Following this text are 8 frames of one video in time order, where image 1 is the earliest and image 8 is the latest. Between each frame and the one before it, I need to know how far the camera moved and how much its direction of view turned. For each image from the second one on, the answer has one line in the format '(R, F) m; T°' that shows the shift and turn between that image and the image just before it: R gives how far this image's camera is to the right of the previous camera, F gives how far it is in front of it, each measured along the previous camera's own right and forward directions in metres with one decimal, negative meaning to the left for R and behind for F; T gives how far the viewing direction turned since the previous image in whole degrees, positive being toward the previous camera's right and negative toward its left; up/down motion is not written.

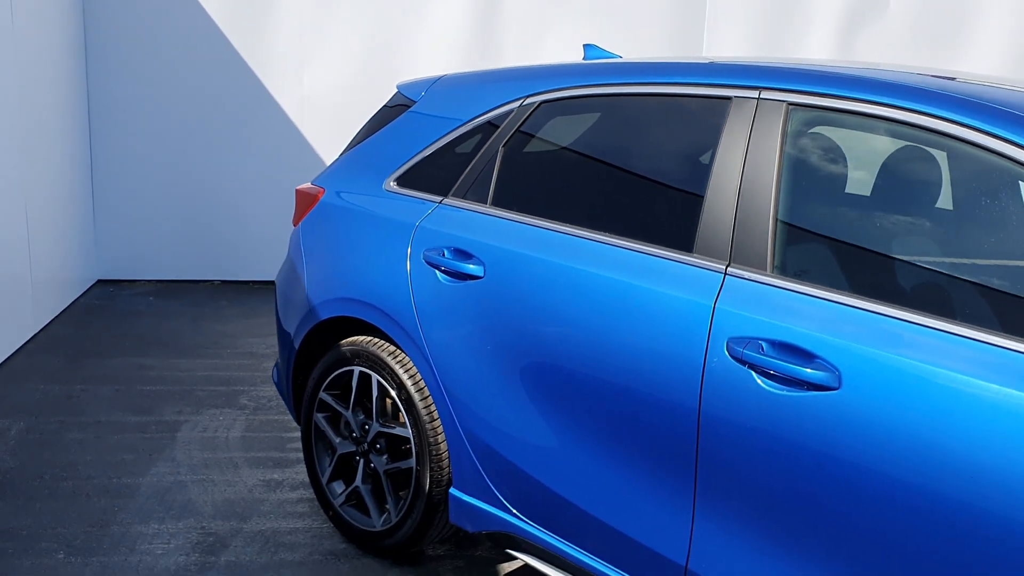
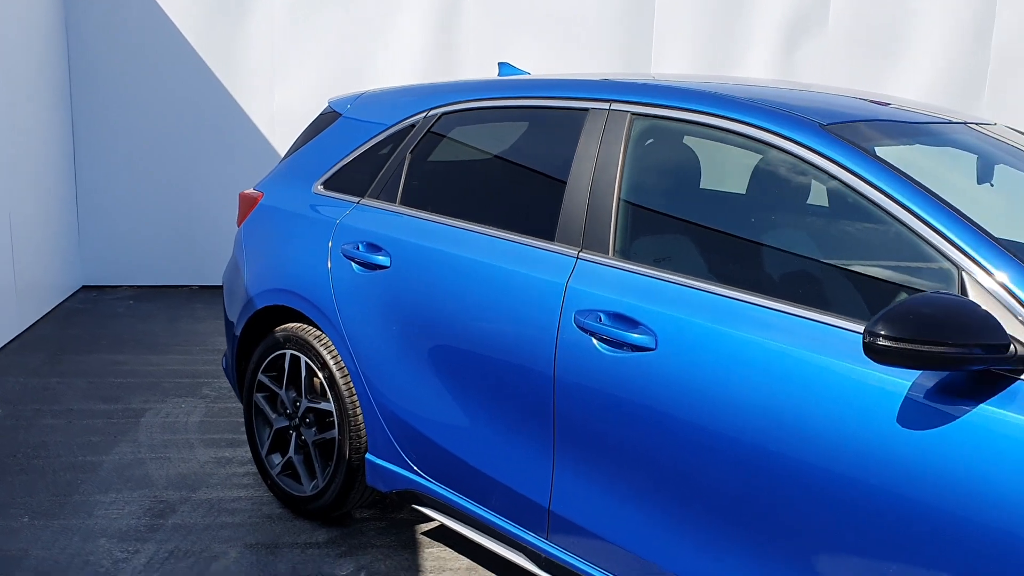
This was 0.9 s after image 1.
(+0.3, -0.3) m; 0°
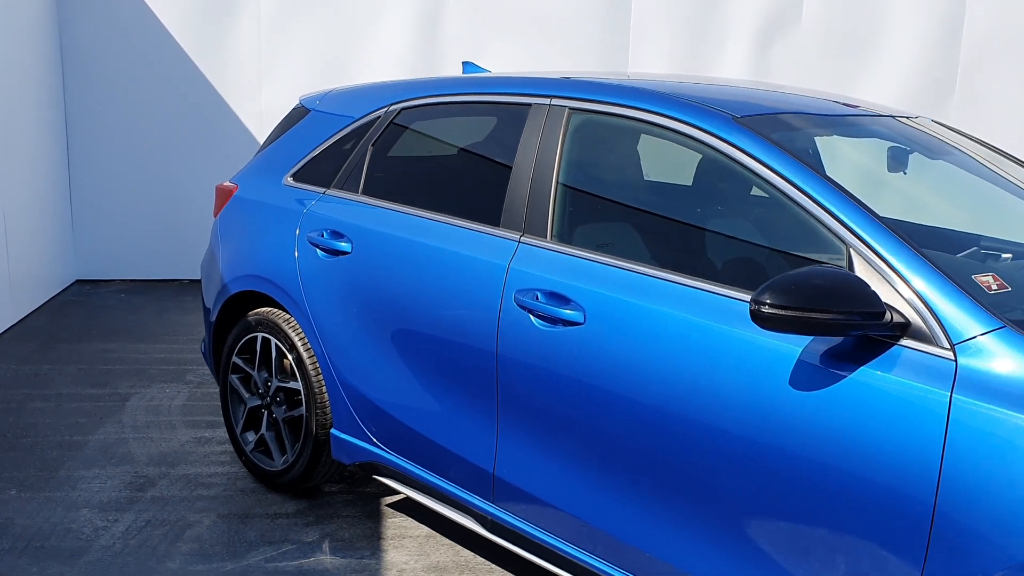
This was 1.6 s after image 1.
(+0.1, -0.2) m; 0°
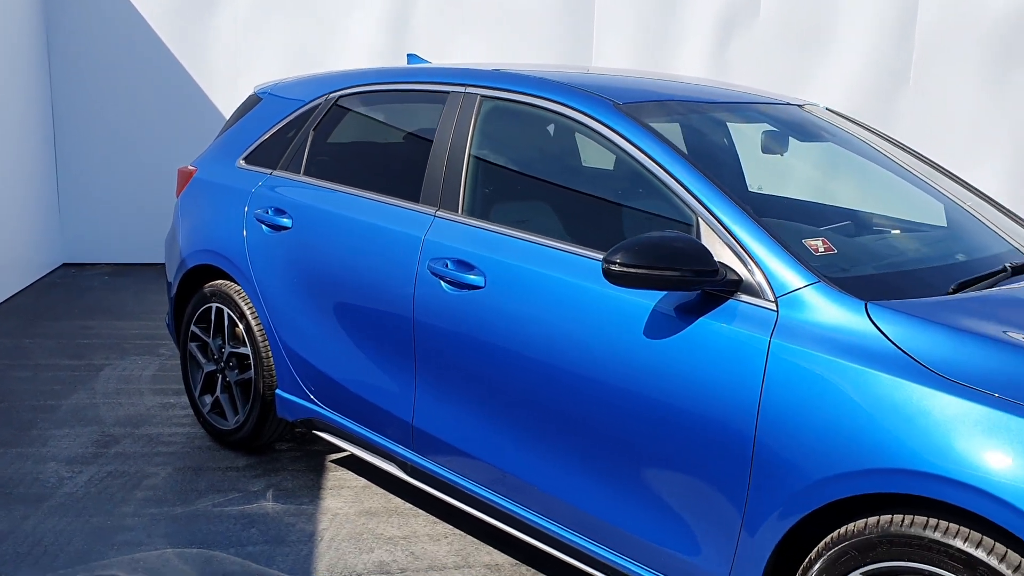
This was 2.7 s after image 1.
(+0.2, -0.3) m; 0°
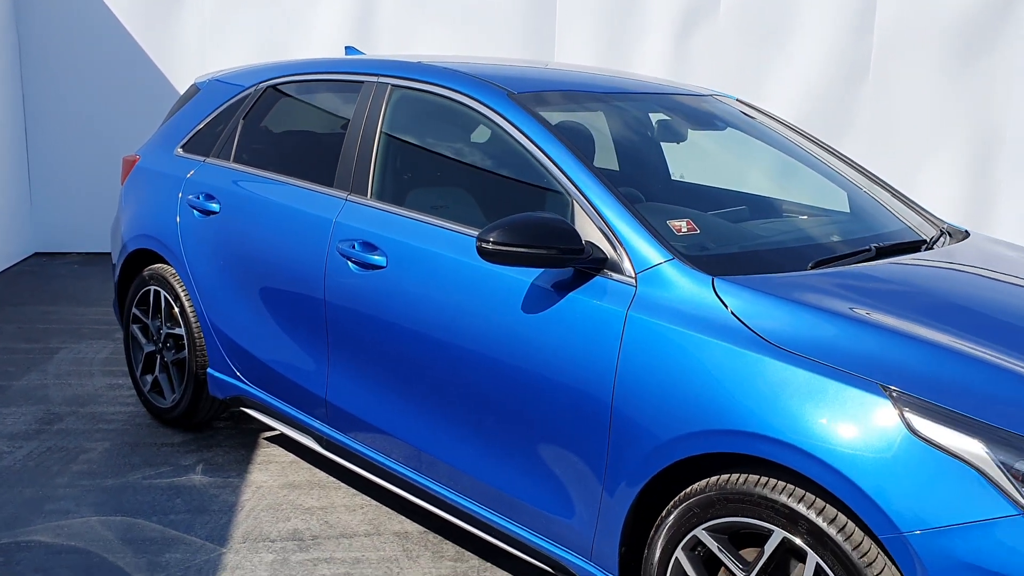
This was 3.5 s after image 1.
(+0.3, -0.1) m; 0°
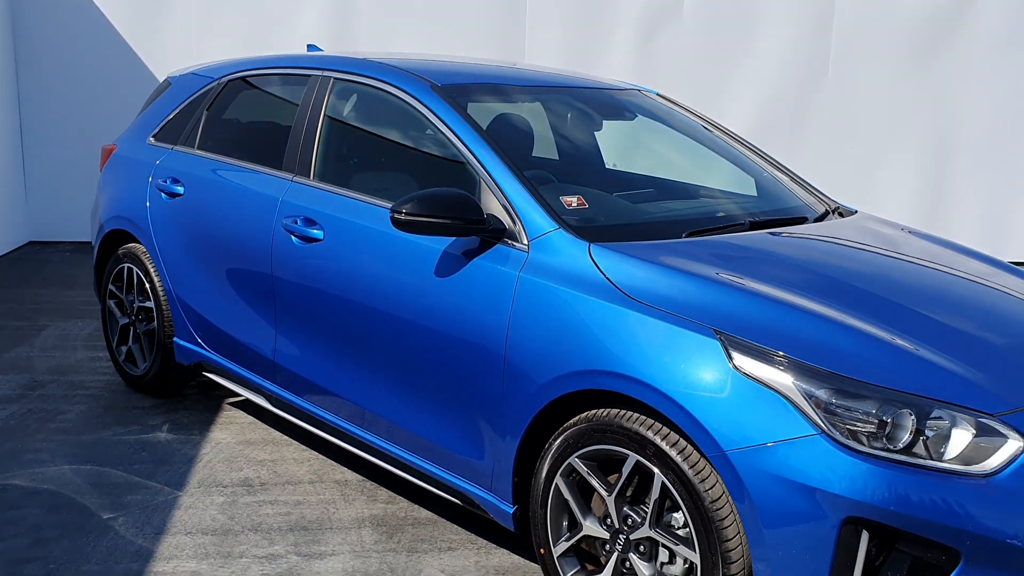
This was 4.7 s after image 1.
(+0.2, -0.3) m; 0°
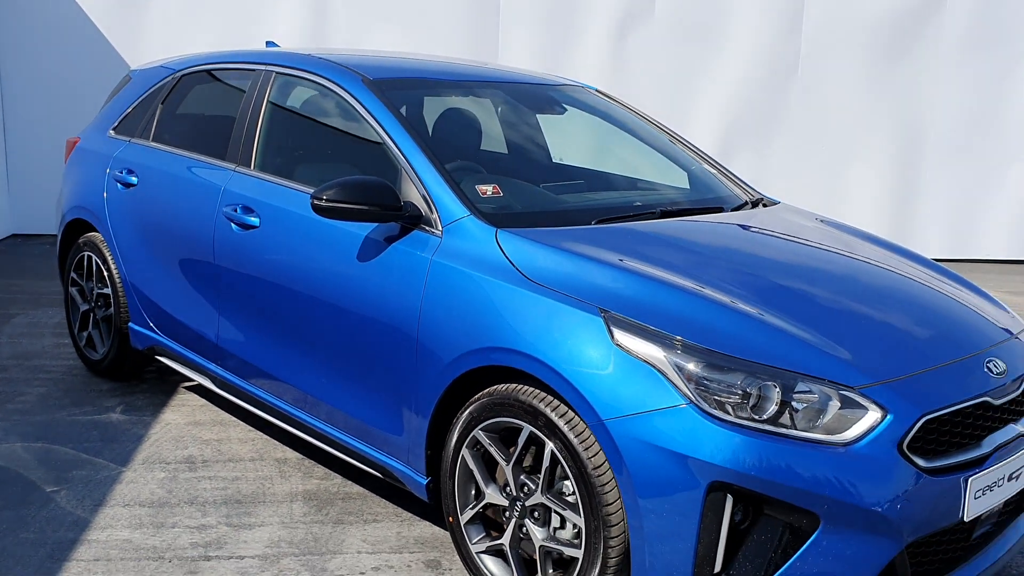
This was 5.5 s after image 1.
(+0.2, -0.1) m; 0°
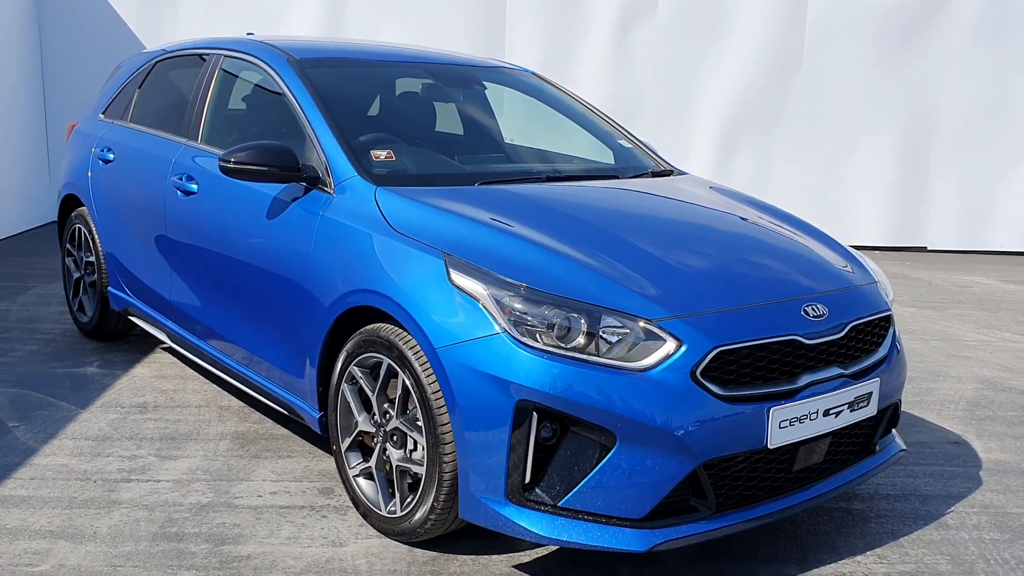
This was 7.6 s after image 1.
(+0.6, -0.3) m; -4°
